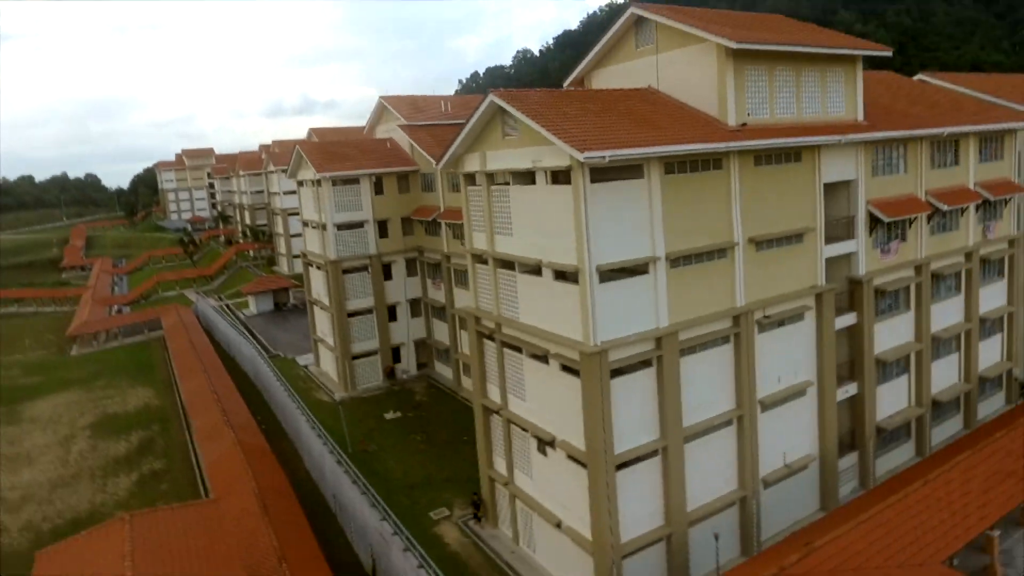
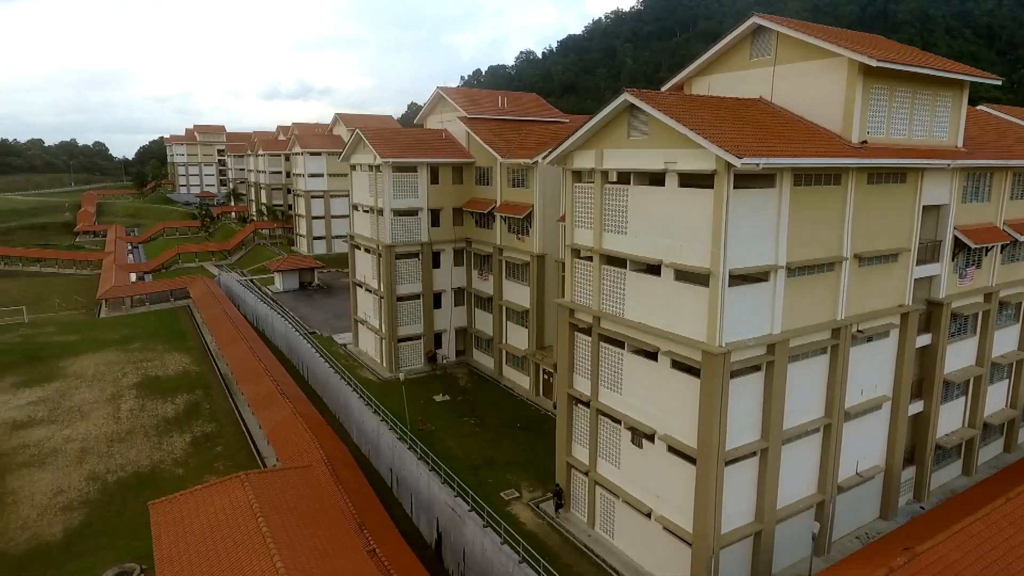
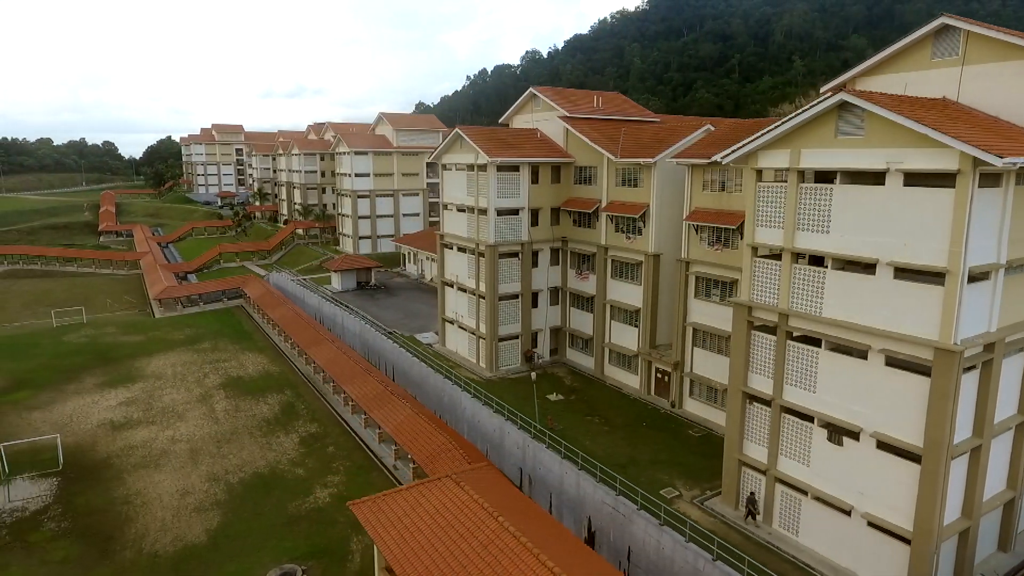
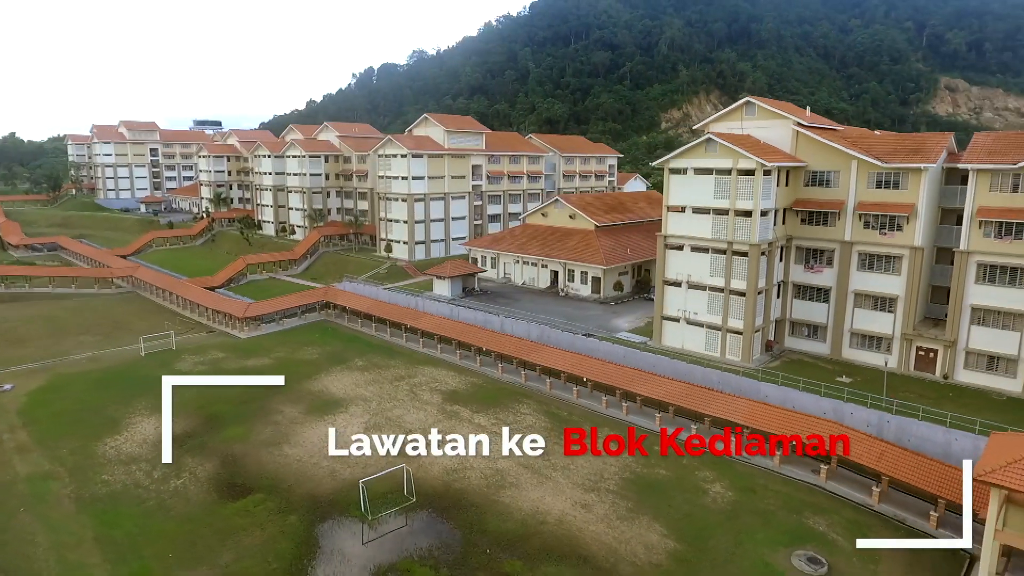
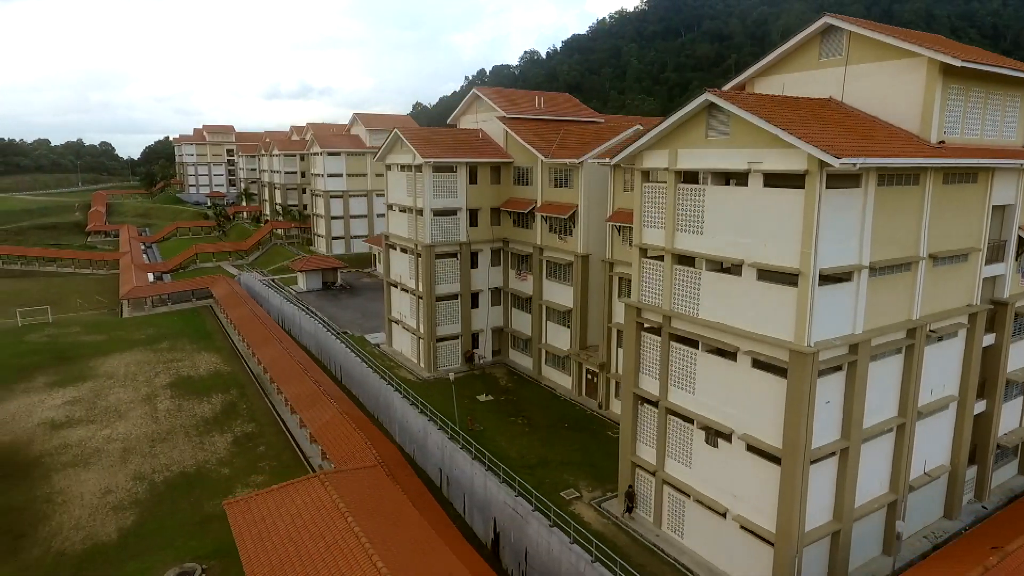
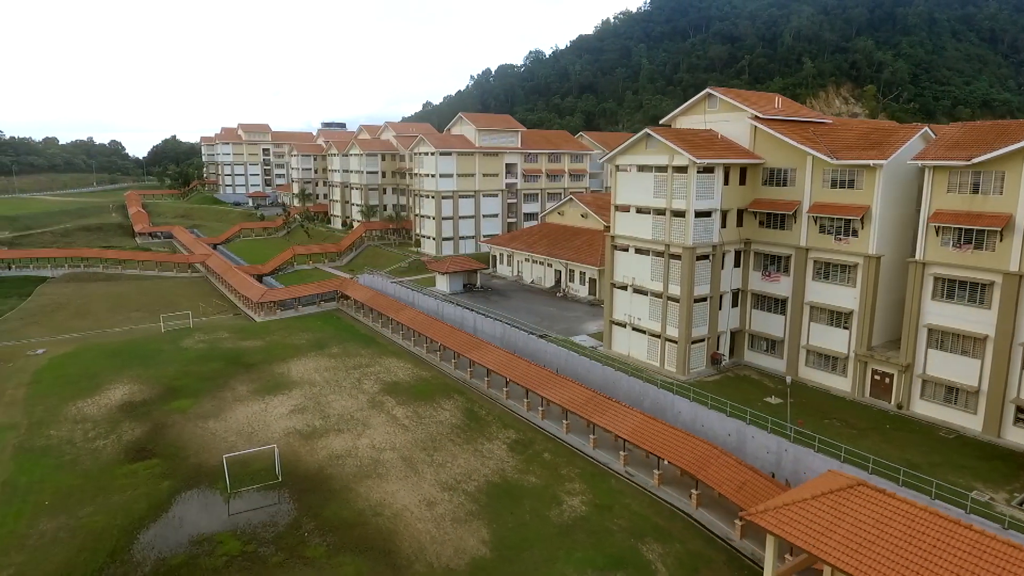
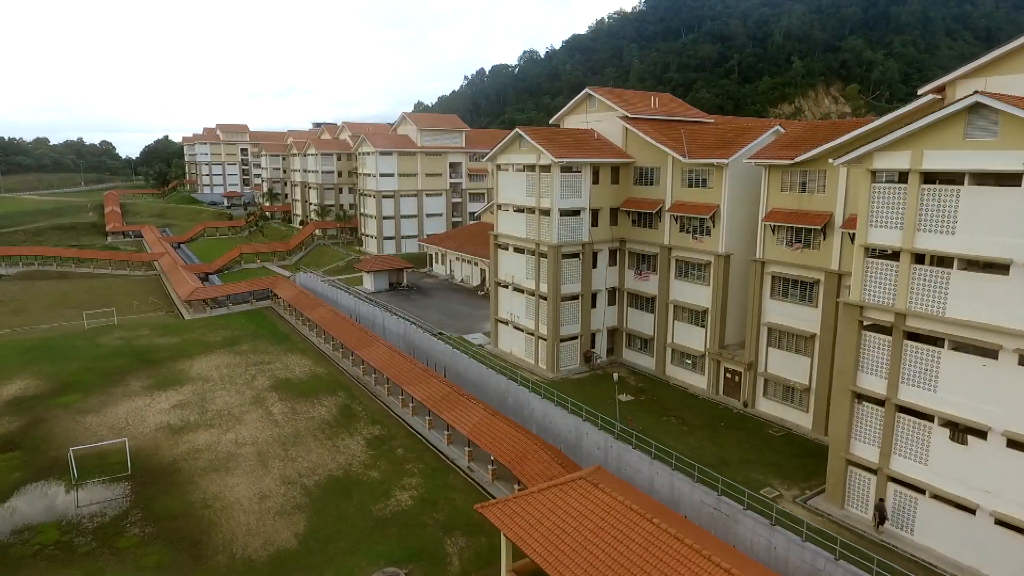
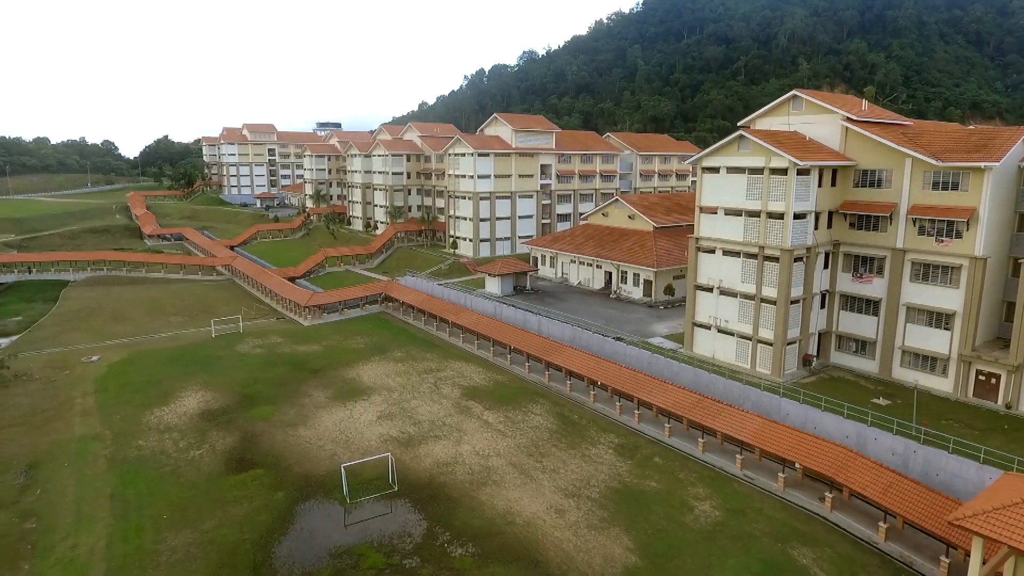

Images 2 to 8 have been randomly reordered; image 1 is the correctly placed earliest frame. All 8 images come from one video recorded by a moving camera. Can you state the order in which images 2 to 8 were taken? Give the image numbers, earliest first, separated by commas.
2, 5, 3, 7, 6, 8, 4
